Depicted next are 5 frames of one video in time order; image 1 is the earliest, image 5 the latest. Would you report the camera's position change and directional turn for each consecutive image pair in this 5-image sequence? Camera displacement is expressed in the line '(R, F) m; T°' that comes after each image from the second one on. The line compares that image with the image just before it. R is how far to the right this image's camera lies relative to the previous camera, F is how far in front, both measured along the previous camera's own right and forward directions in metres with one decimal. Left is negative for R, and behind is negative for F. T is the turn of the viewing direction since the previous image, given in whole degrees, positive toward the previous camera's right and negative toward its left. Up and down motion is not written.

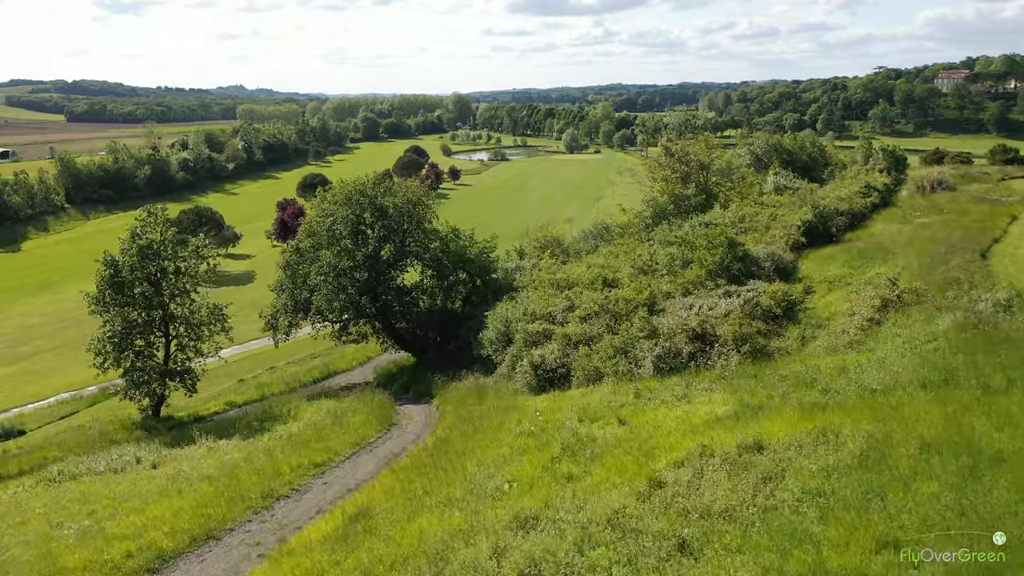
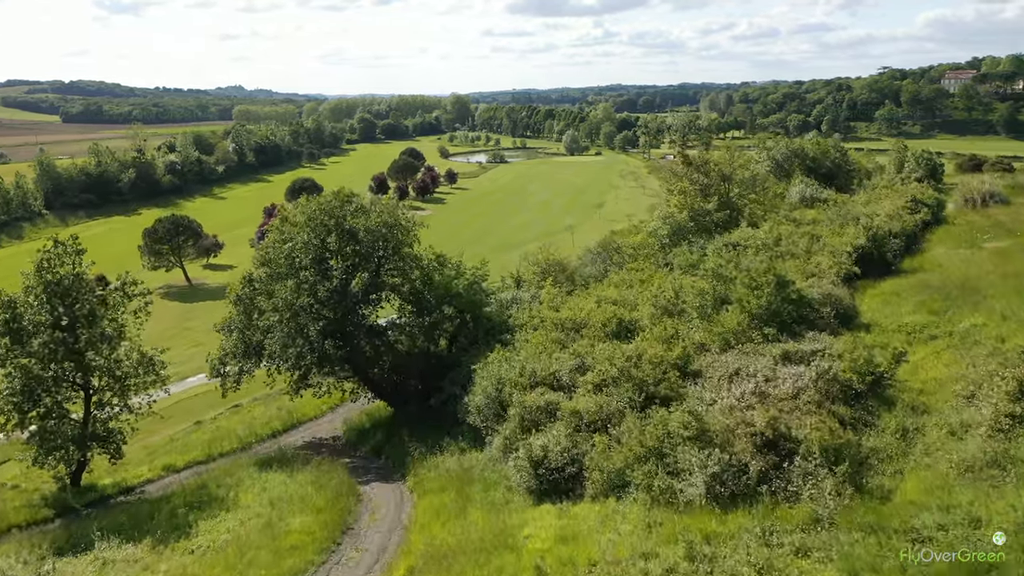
(+0.2, +5.3) m; 0°
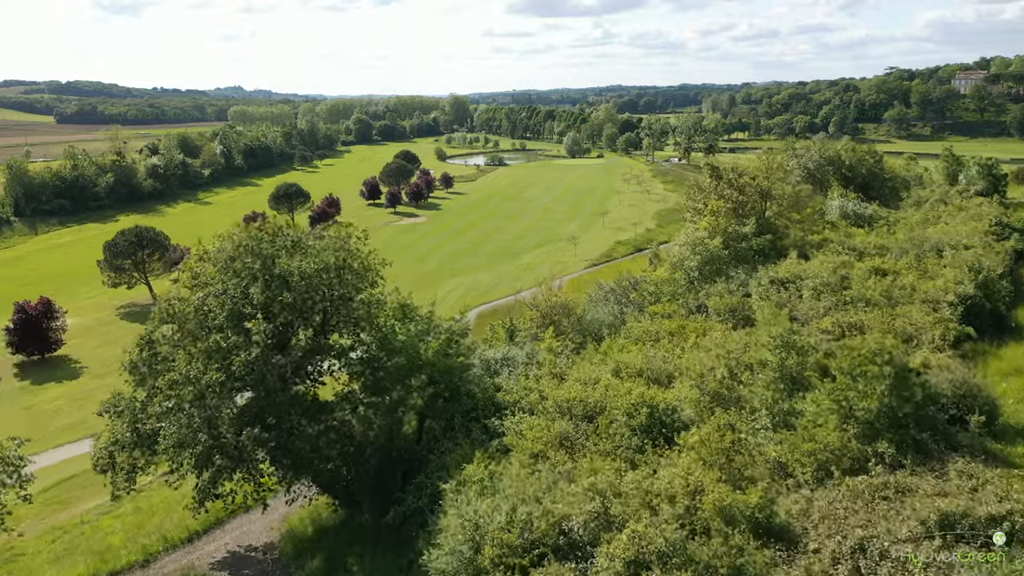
(+0.3, +6.9) m; 0°
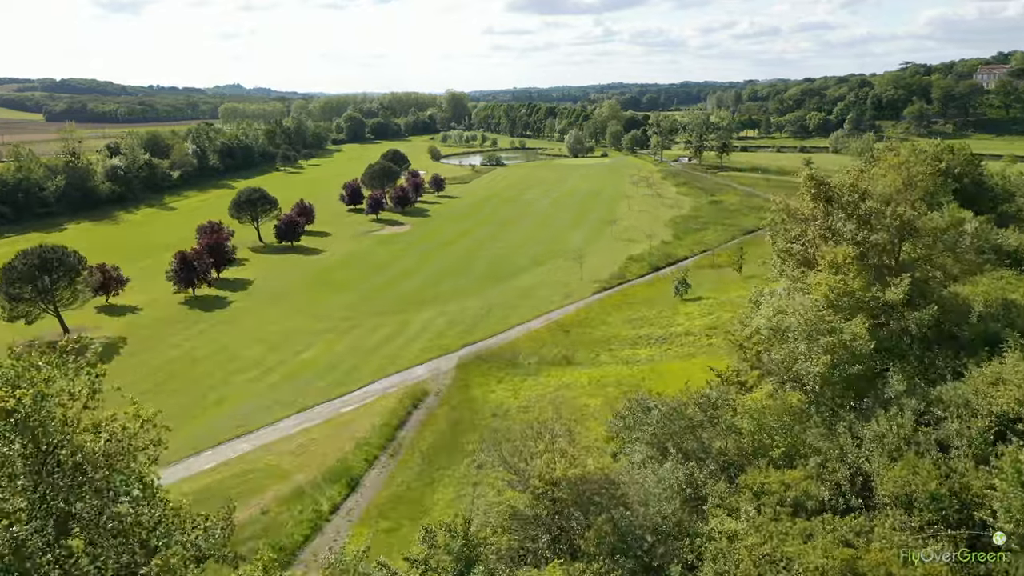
(+0.7, +13.3) m; 0°
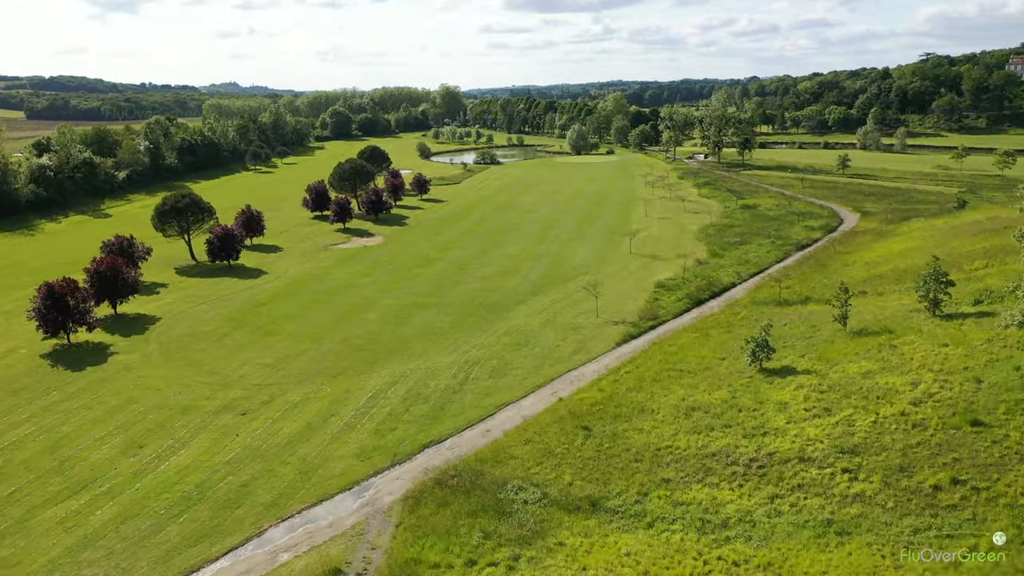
(+0.6, +18.7) m; 0°
